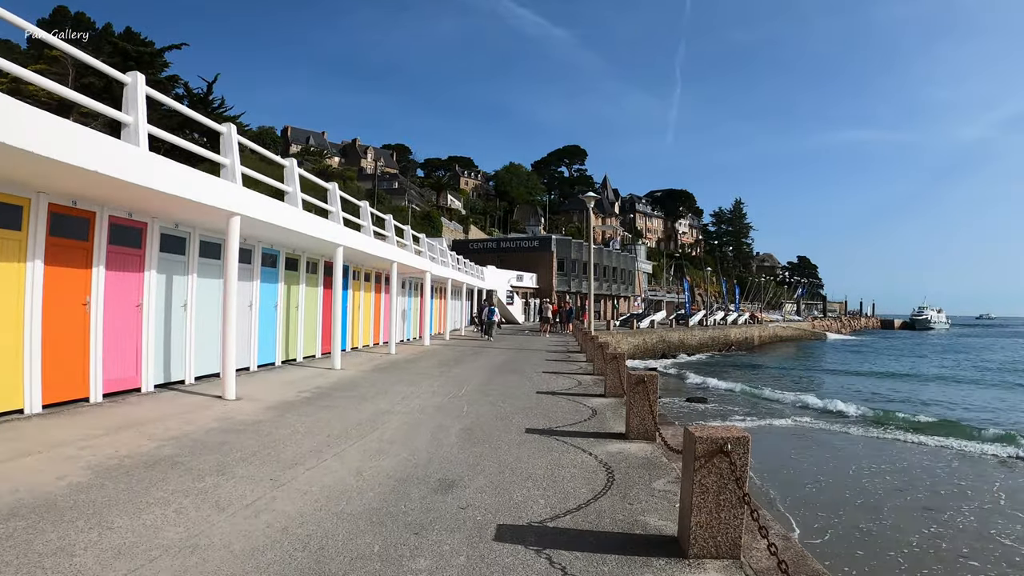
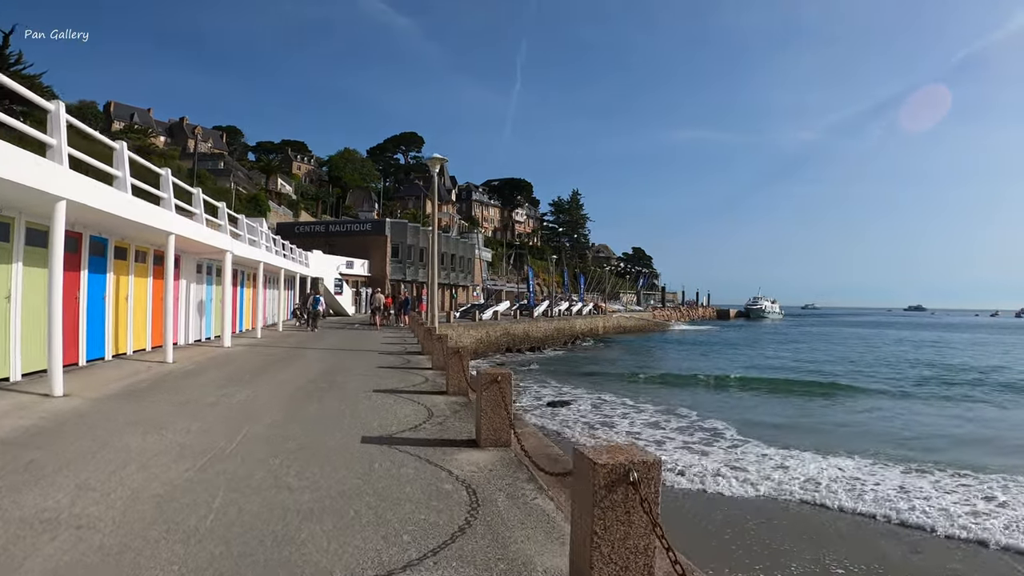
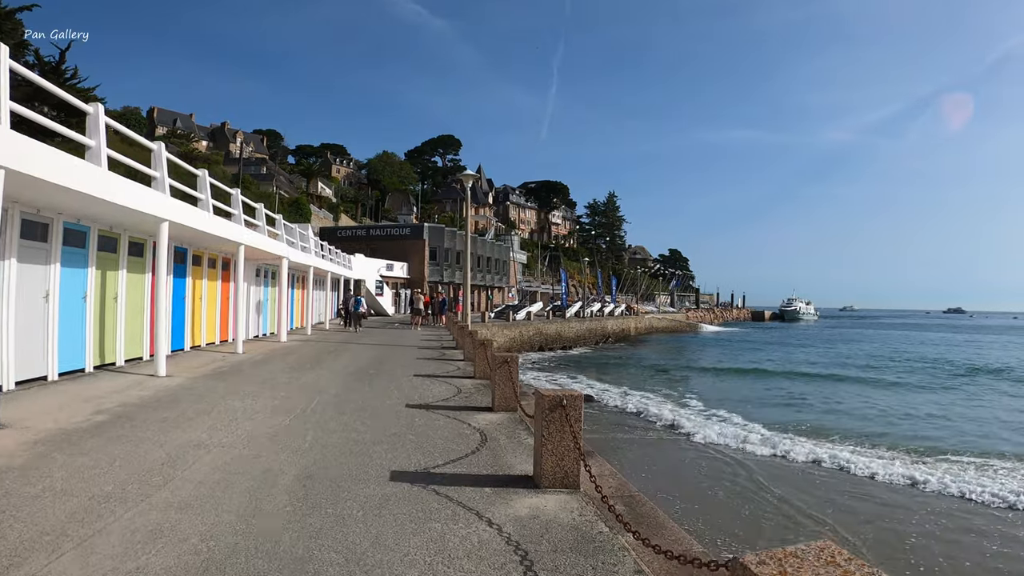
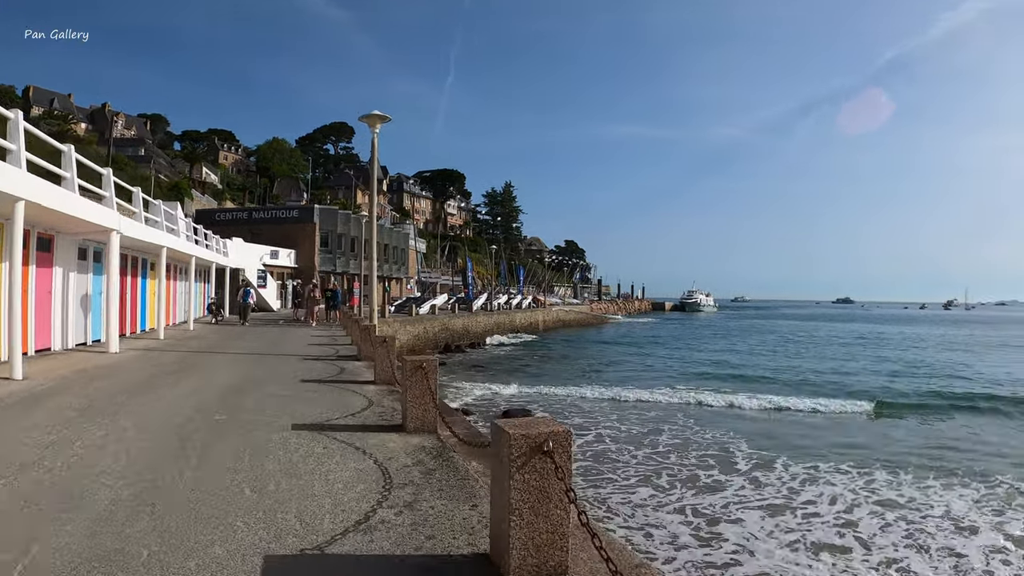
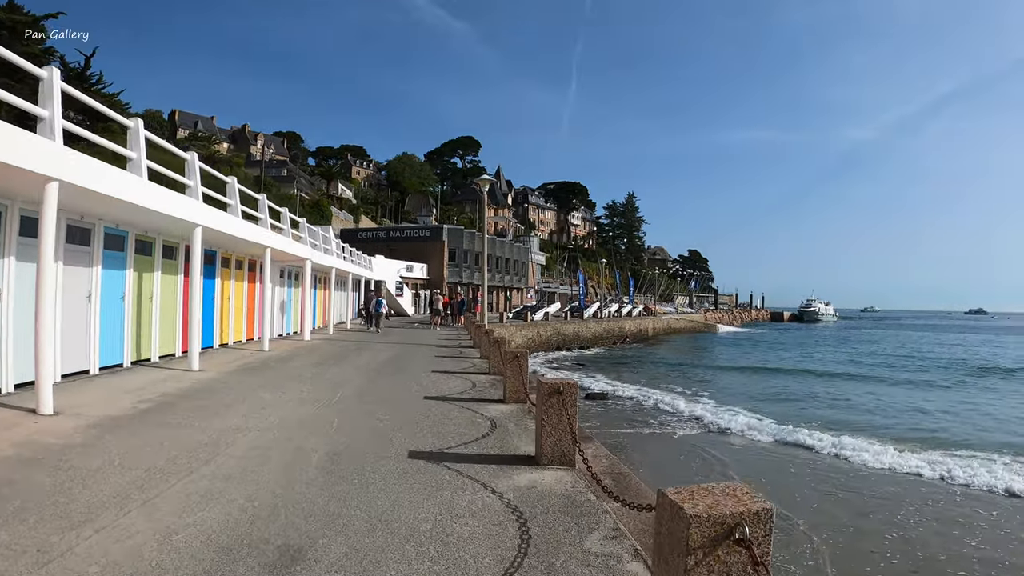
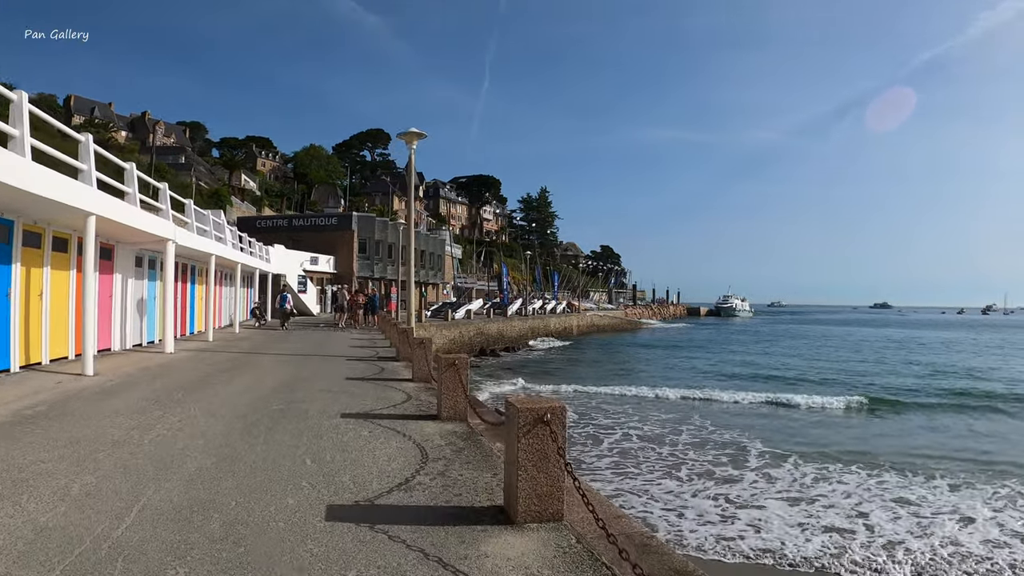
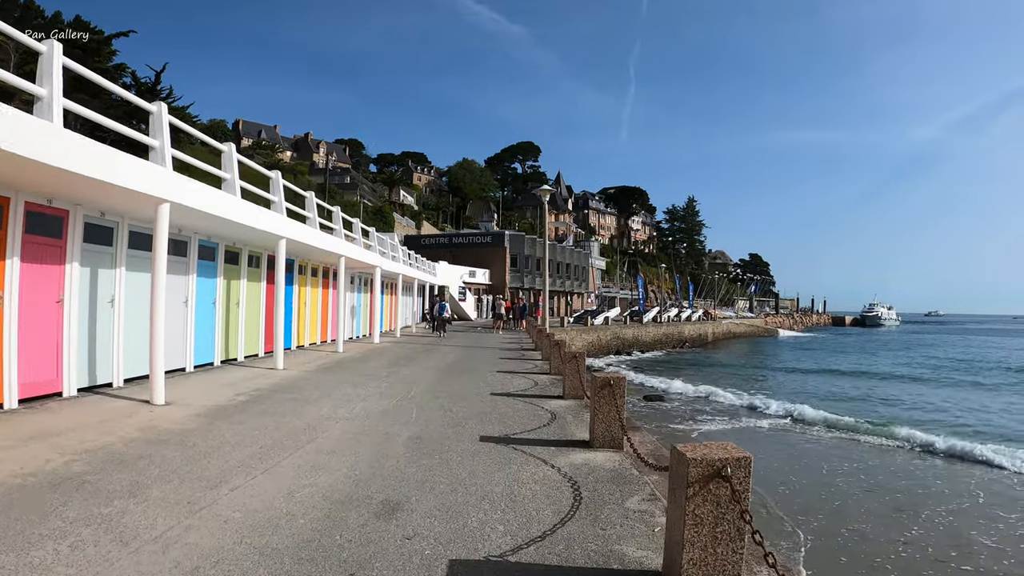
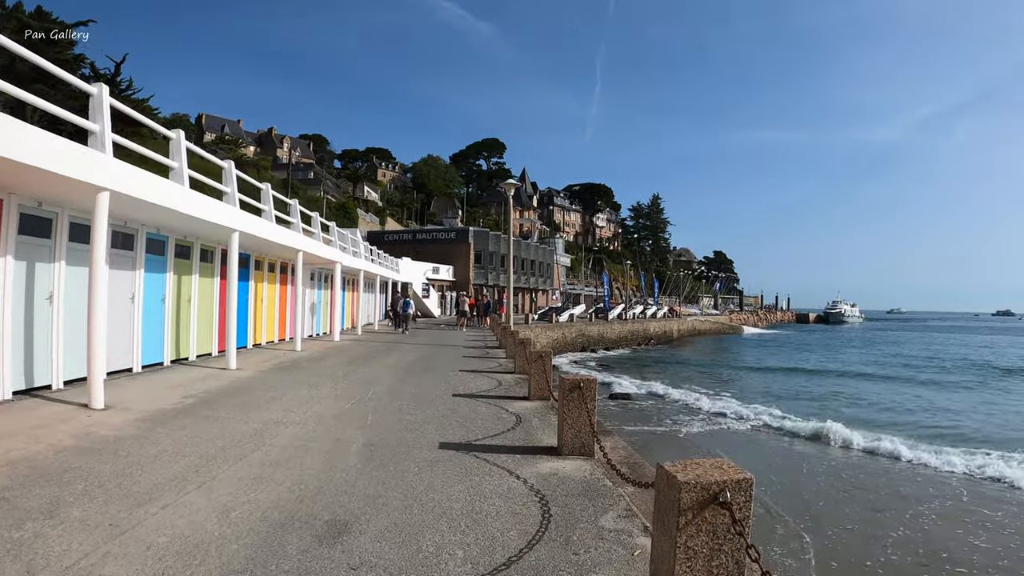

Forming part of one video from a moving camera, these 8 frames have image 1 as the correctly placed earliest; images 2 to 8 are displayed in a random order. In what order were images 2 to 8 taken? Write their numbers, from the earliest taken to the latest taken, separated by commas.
7, 8, 5, 3, 2, 6, 4
